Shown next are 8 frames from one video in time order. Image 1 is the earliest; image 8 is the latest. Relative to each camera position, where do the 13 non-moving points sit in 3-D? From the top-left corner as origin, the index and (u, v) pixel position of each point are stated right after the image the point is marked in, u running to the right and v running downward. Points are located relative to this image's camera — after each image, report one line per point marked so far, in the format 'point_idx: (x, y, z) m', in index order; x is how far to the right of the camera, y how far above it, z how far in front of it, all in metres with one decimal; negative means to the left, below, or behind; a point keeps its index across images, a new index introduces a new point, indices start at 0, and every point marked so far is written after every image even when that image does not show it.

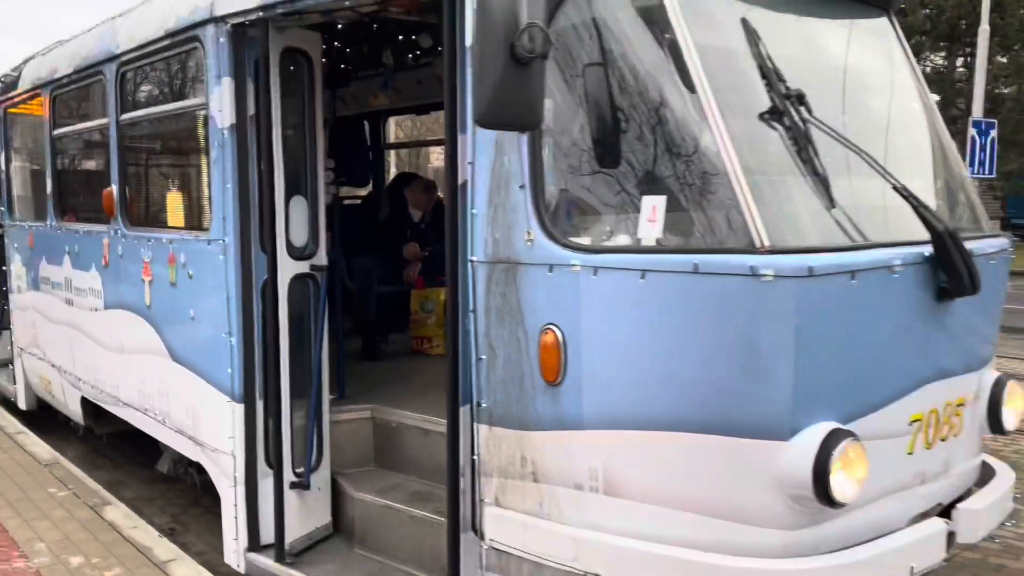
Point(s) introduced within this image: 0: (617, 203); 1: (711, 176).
0: (+0.3, +0.2, +2.5) m
1: (+0.5, +0.3, +2.4) m
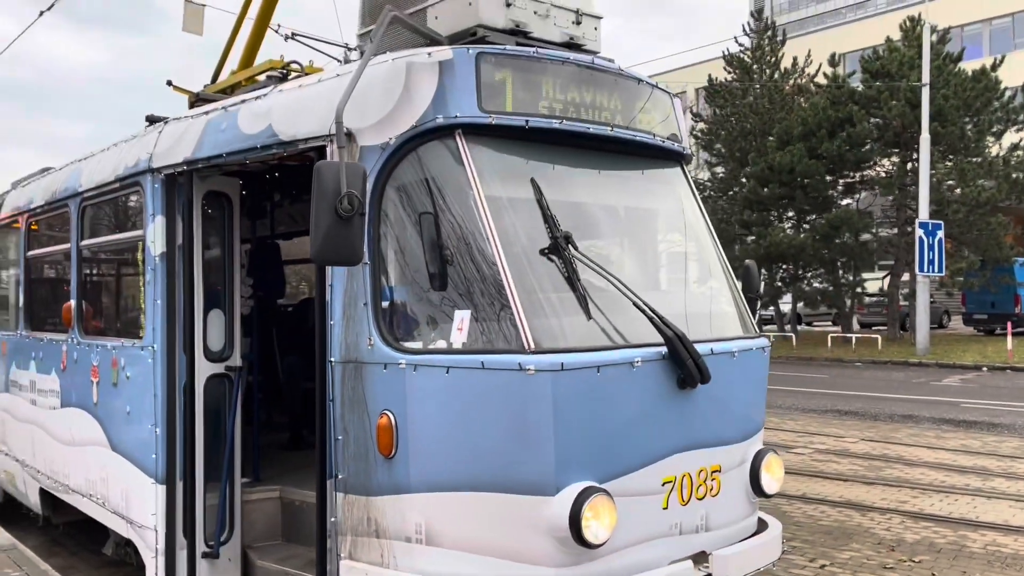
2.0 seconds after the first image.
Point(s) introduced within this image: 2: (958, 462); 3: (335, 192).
0: (-0.3, -0.1, +3.3) m
1: (0.0, 0.0, +3.1) m
2: (+4.4, -1.7, +8.4) m
3: (-0.6, +0.3, +2.9) m
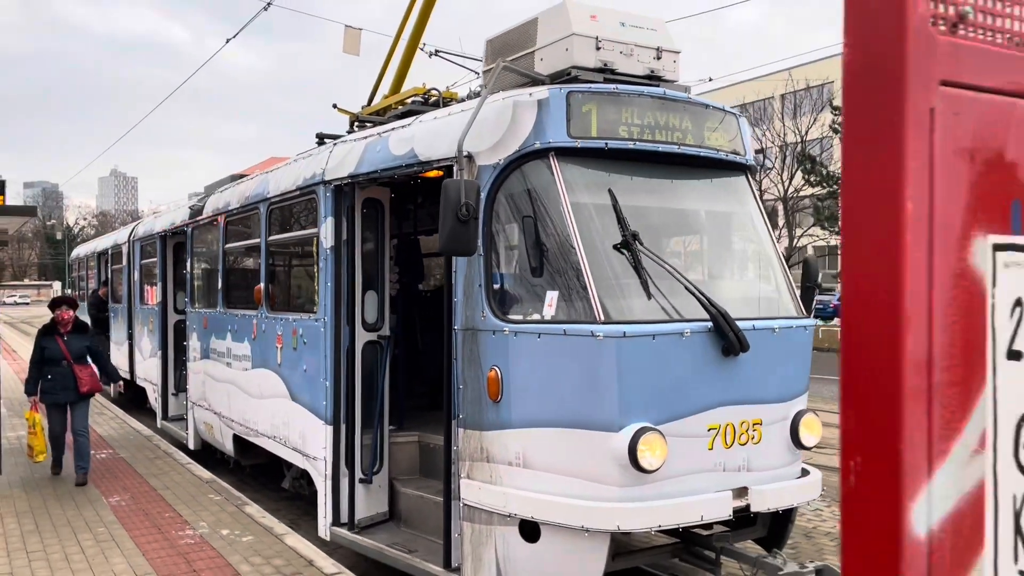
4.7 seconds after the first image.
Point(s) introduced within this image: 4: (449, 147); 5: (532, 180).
0: (+0.1, 0.0, +4.2) m
1: (+0.3, 0.0, +4.1) m
2: (+5.6, -1.7, +8.6) m
3: (-0.3, +0.4, +3.9) m
4: (-0.3, +0.8, +4.5) m
5: (+0.1, +0.6, +4.3) m
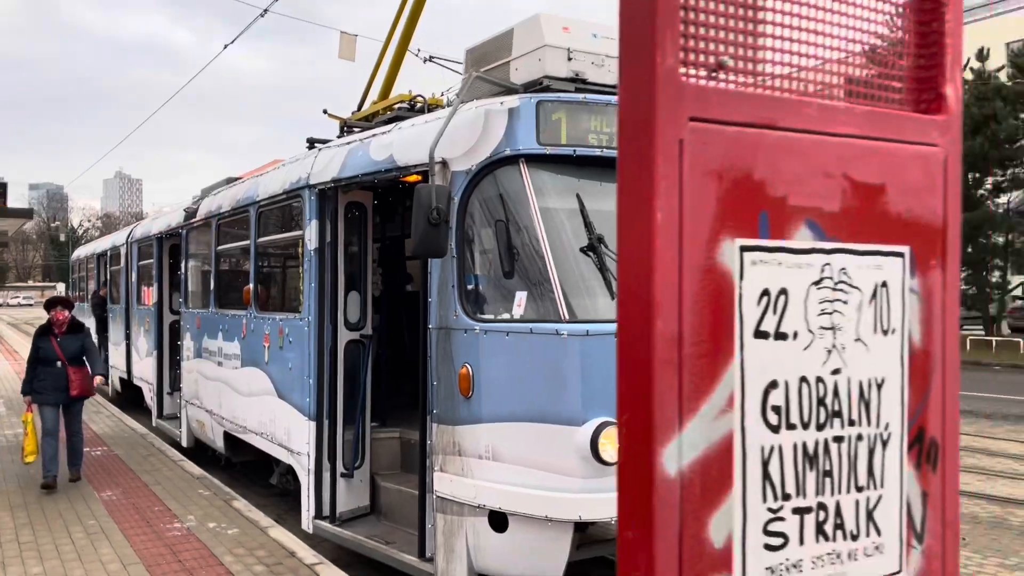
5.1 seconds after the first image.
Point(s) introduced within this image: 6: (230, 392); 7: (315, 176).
0: (0.0, 0.0, +4.4) m
1: (+0.2, 0.0, +4.3) m
2: (+5.5, -1.7, +8.7) m
3: (-0.4, +0.4, +4.1) m
4: (-0.5, +0.7, +4.7) m
5: (0.0, +0.5, +4.5) m
6: (-2.4, -0.9, +7.2) m
7: (-1.3, +0.7, +5.7) m
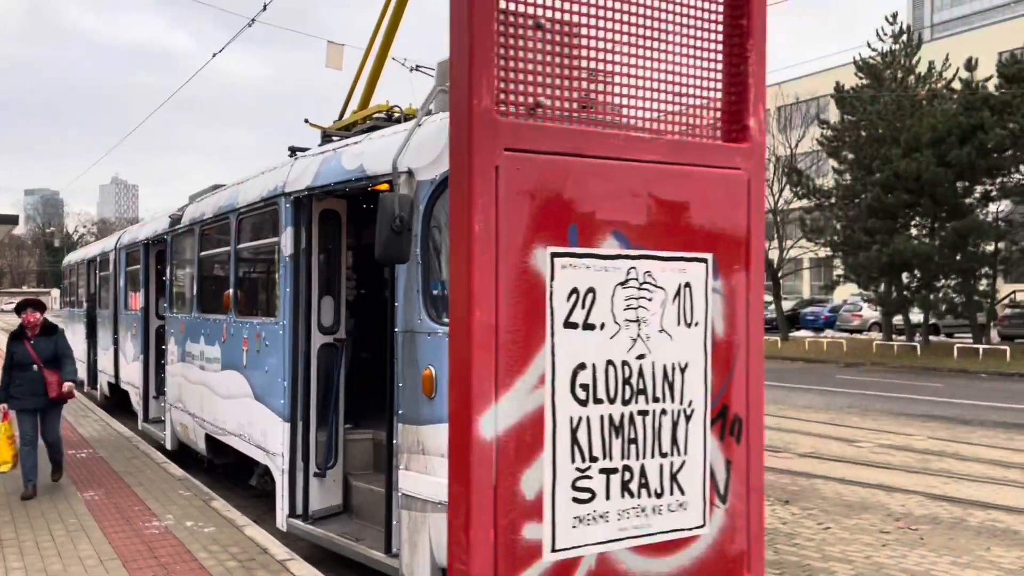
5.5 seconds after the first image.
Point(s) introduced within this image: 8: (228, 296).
0: (-0.2, -0.1, +4.6) m
1: (0.0, 0.0, +4.4) m
2: (+5.3, -1.8, +8.9) m
3: (-0.6, +0.4, +4.3) m
4: (-0.7, +0.7, +4.9) m
5: (-0.2, +0.5, +4.7) m
6: (-2.6, -0.9, +7.3) m
7: (-1.5, +0.7, +5.8) m
8: (-2.3, -0.1, +7.0) m
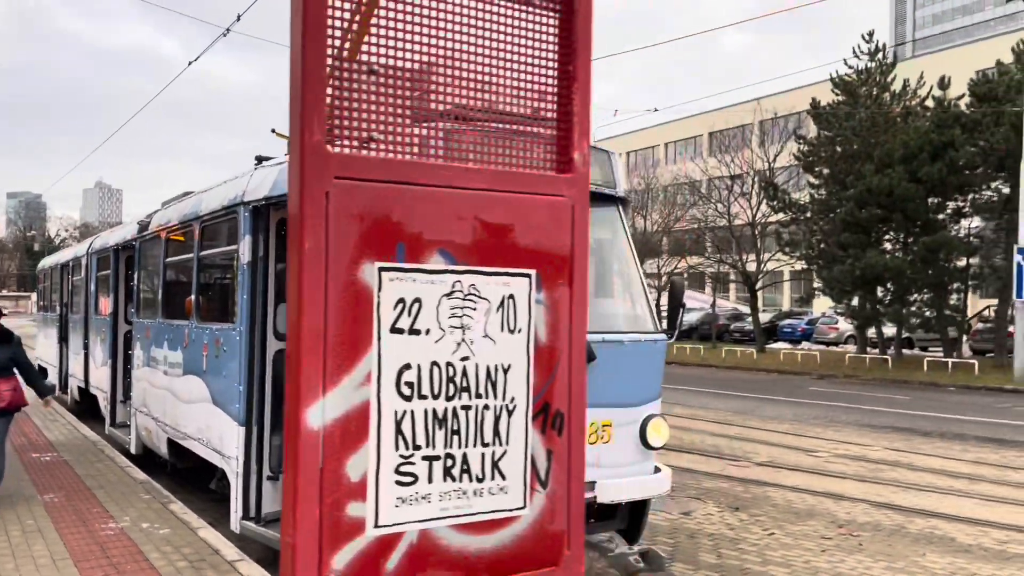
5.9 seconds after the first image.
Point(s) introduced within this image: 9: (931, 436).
0: (-0.6, -0.1, +4.8) m
1: (-0.3, 0.0, +4.6) m
2: (+4.8, -2.0, +9.1) m
3: (-0.9, +0.3, +4.4) m
4: (-1.0, +0.7, +5.0) m
5: (-0.6, +0.5, +4.9) m
6: (-3.0, -1.0, +7.4) m
7: (-1.9, +0.7, +6.0) m
8: (-2.7, -0.1, +7.1) m
9: (+6.0, -2.1, +12.1) m
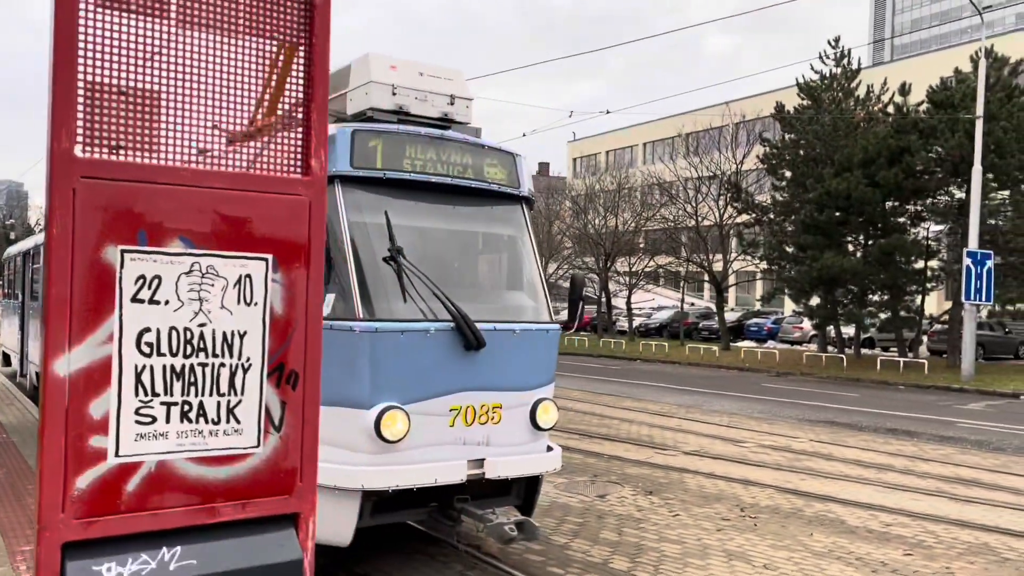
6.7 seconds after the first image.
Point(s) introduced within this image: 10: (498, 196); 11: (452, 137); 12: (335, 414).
0: (-1.2, -0.1, +5.1) m
1: (-0.9, 0.0, +4.9) m
2: (+4.1, -2.0, +9.6) m
3: (-1.5, +0.4, +4.7) m
4: (-1.6, +0.7, +5.3) m
5: (-1.2, +0.5, +5.2) m
6: (-3.6, -0.9, +7.7) m
7: (-2.5, +0.8, +6.3) m
8: (-3.4, 0.0, +7.4) m
9: (+5.2, -2.1, +12.6) m
10: (-0.1, +0.6, +5.8) m
11: (-0.4, +1.0, +5.5) m
12: (-1.0, -0.7, +4.8) m
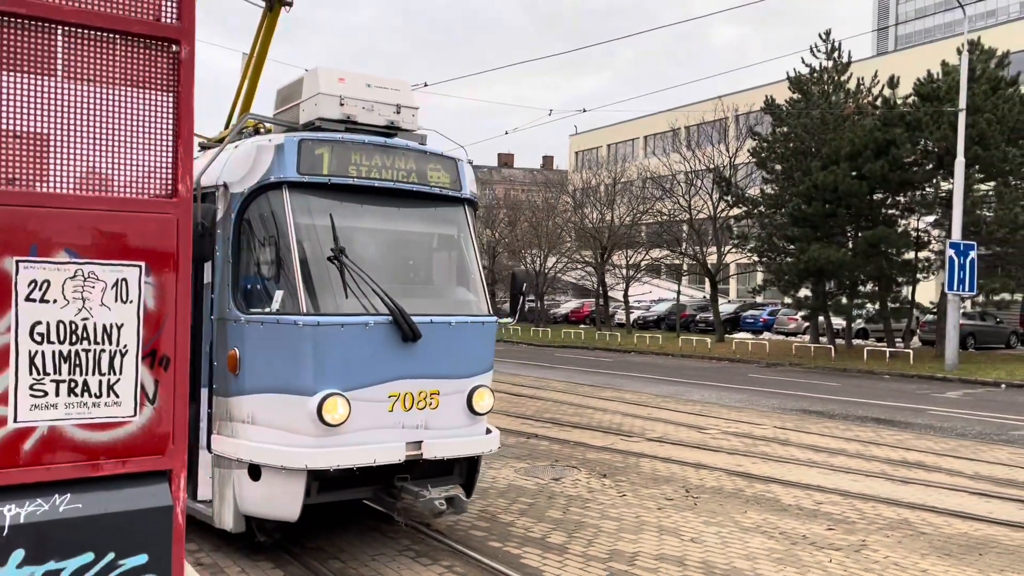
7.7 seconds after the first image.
0: (-1.6, 0.0, +5.5) m
1: (-1.4, 0.0, +5.4) m
2: (+3.8, -1.9, +10.0) m
3: (-1.9, +0.4, +5.2) m
4: (-2.0, +0.8, +5.8) m
5: (-1.6, +0.6, +5.6) m
6: (-4.0, -0.8, +8.2) m
7: (-2.9, +0.8, +6.7) m
8: (-3.8, 0.0, +7.9) m
9: (+4.8, -2.0, +13.0) m
10: (-0.5, +0.7, +6.2) m
11: (-0.8, +1.0, +5.9) m
12: (-1.4, -0.7, +5.2) m
